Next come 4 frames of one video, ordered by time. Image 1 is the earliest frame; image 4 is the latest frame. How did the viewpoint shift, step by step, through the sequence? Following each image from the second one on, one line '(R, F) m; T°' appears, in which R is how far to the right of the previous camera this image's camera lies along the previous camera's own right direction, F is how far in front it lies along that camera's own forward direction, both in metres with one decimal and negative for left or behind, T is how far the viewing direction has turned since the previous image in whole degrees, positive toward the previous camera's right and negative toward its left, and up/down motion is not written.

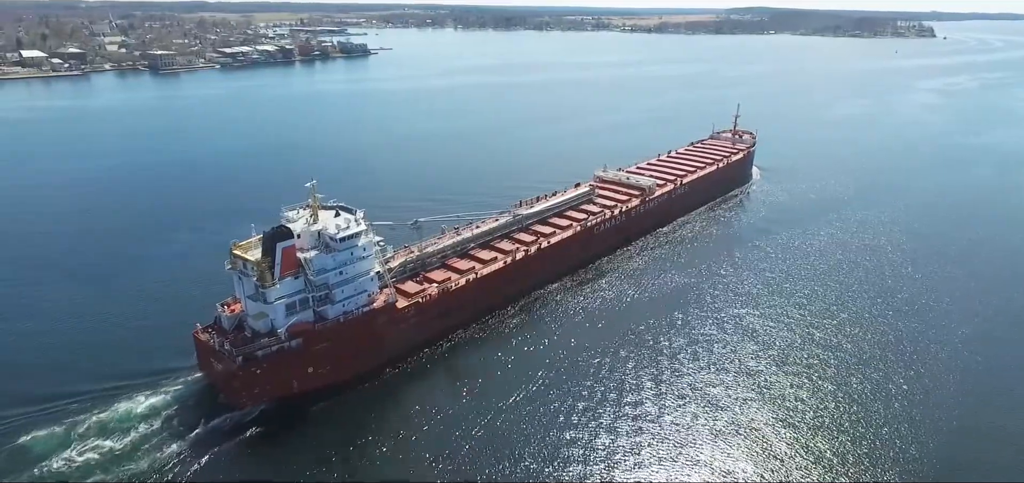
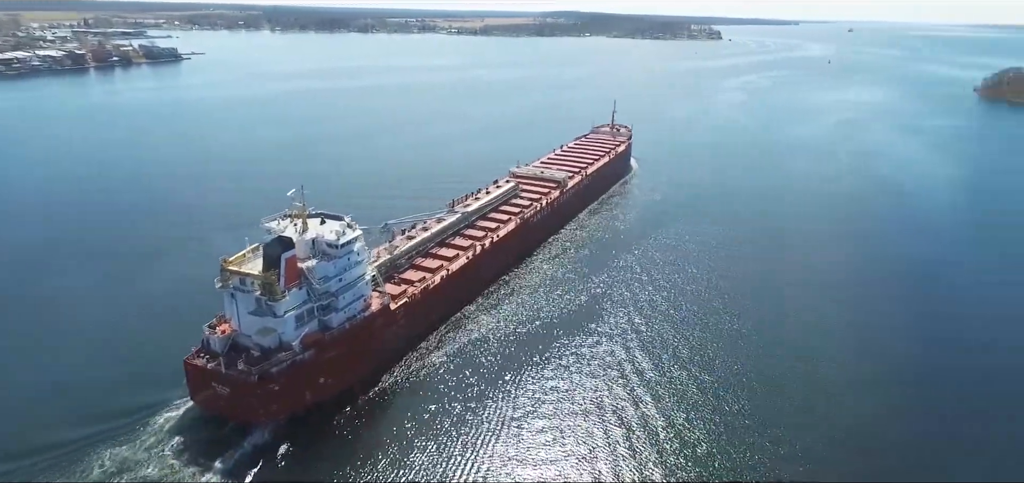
(-3.9, -0.4) m; +15°
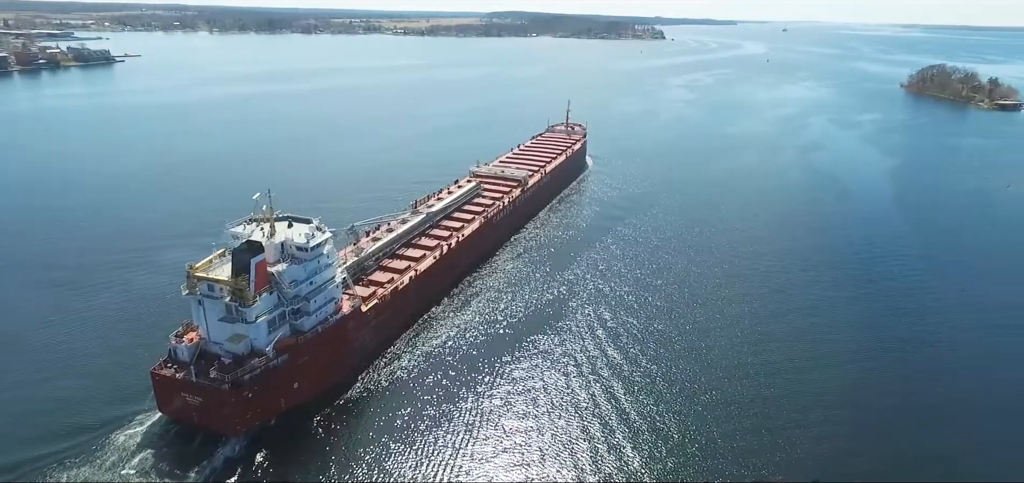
(-0.5, -0.2) m; +4°
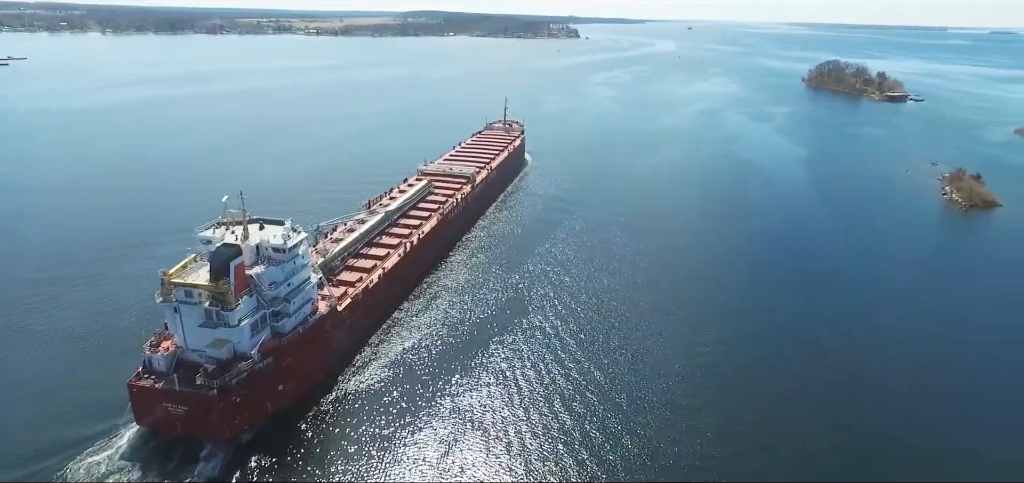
(-1.3, -0.4) m; +7°
